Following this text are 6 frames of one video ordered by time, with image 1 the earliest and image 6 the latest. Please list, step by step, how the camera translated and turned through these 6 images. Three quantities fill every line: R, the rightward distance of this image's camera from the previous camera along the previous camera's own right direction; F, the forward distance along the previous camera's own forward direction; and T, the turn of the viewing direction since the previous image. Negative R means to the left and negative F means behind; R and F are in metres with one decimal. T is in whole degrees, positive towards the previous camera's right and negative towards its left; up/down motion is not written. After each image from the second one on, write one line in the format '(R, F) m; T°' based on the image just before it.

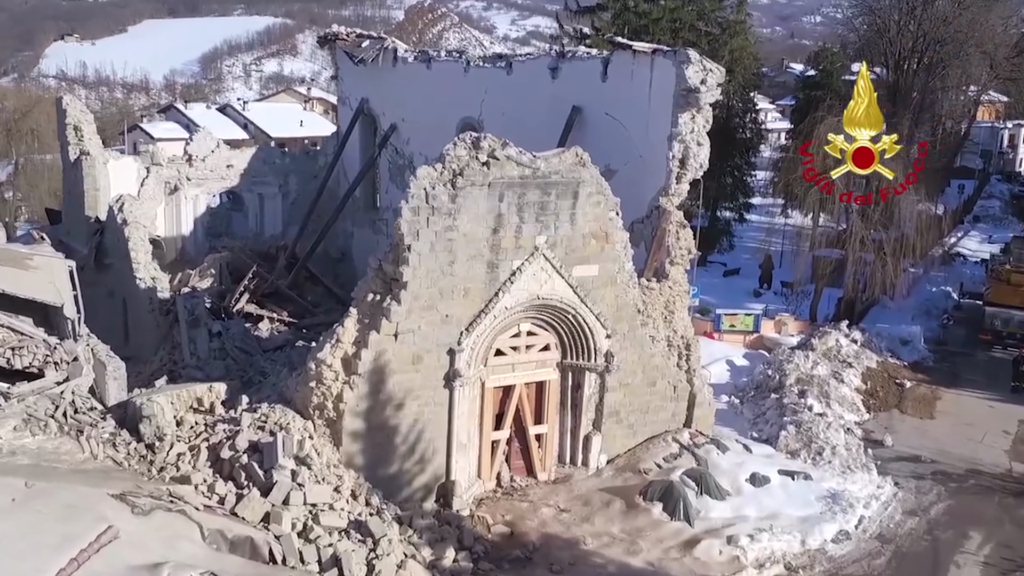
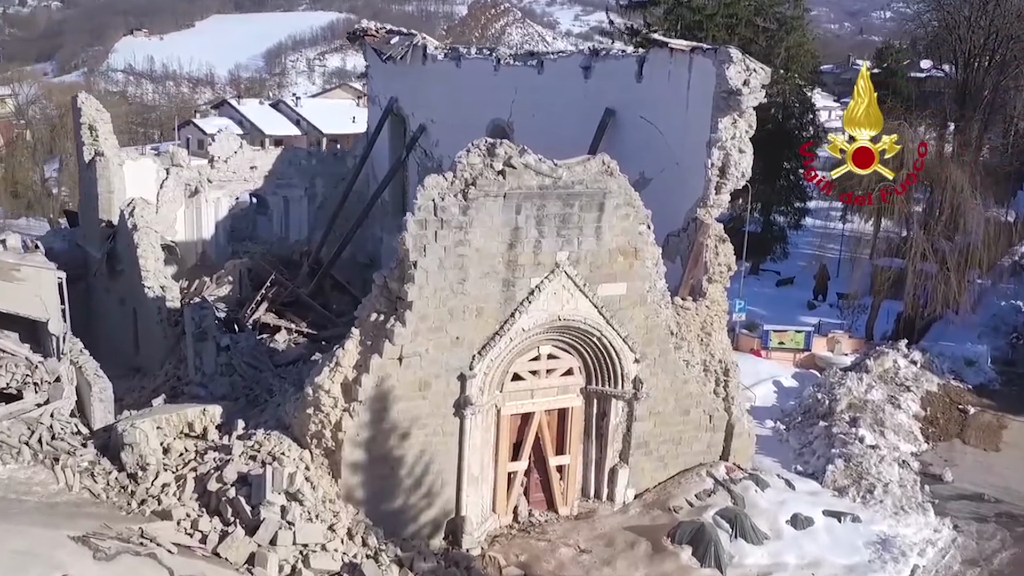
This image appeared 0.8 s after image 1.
(+0.3, +0.8) m; -3°
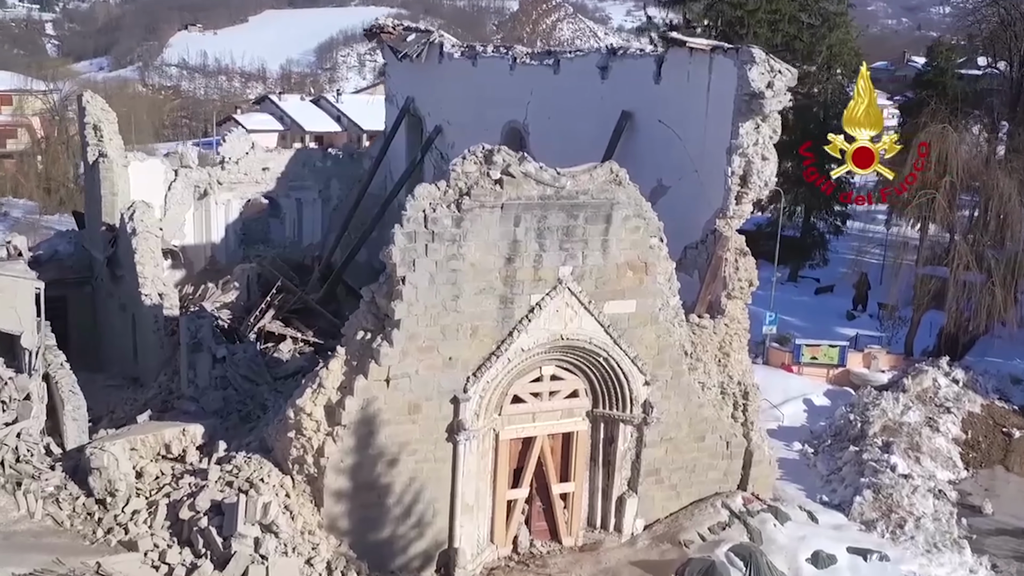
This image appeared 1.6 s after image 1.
(+0.4, +0.6) m; -3°
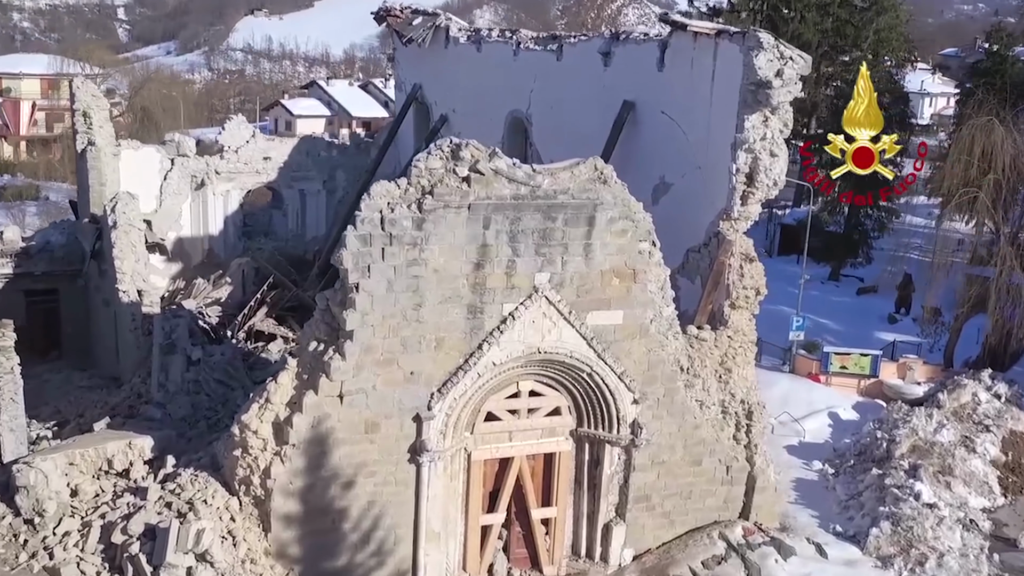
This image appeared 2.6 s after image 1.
(+0.6, +0.7) m; -3°
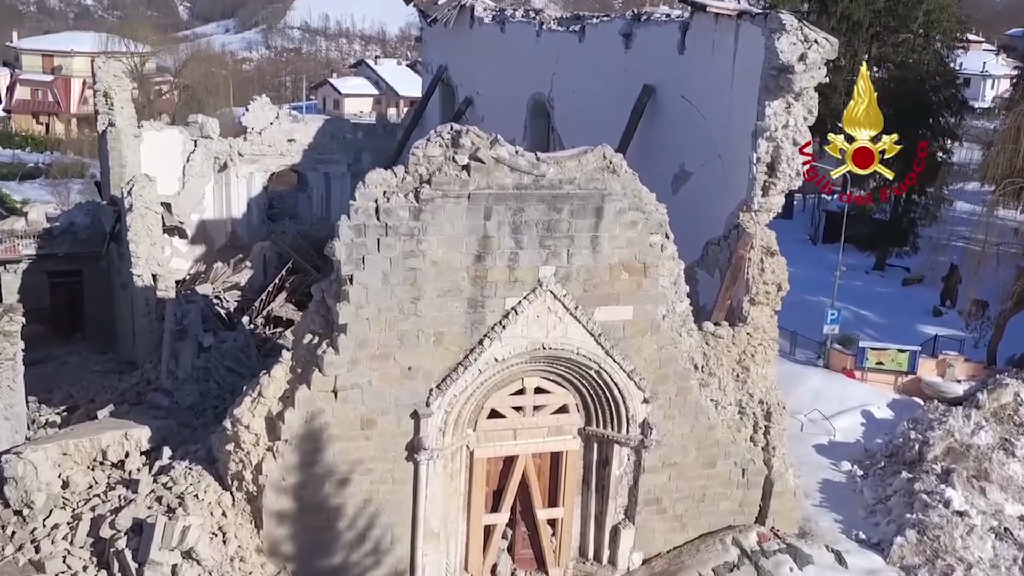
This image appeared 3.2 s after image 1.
(+0.3, +0.3) m; -3°
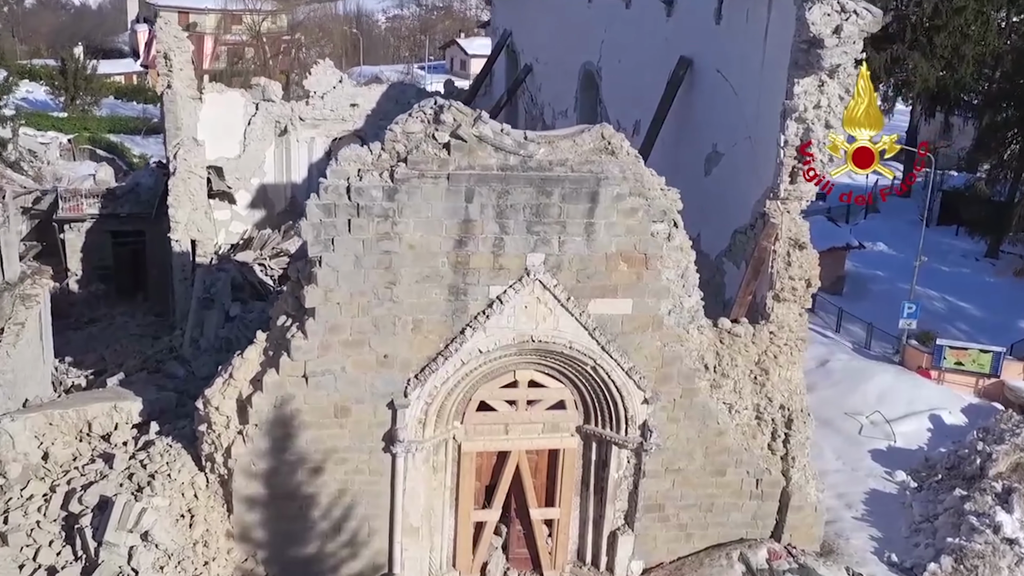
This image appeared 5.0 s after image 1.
(+0.8, +0.5) m; -7°
